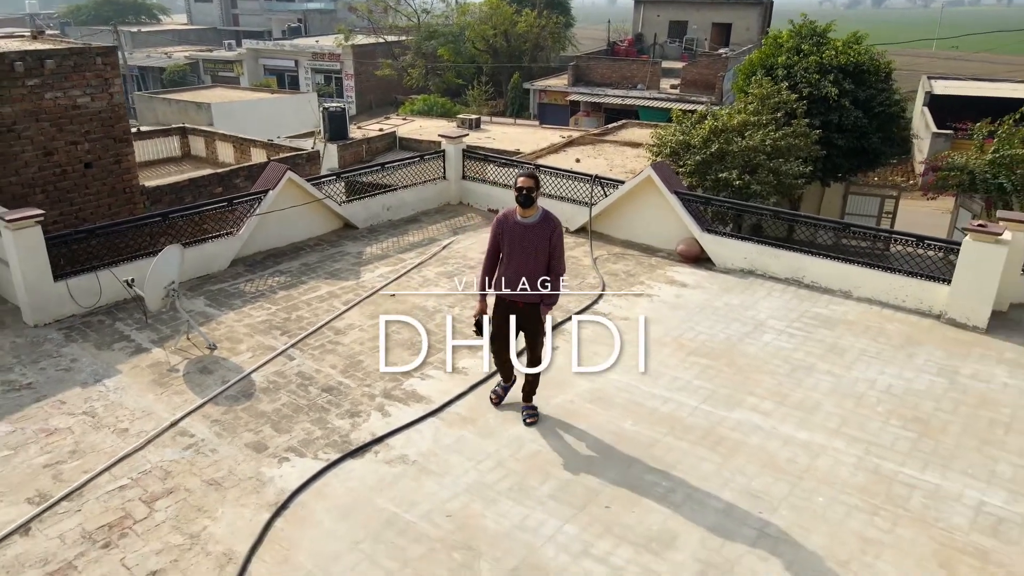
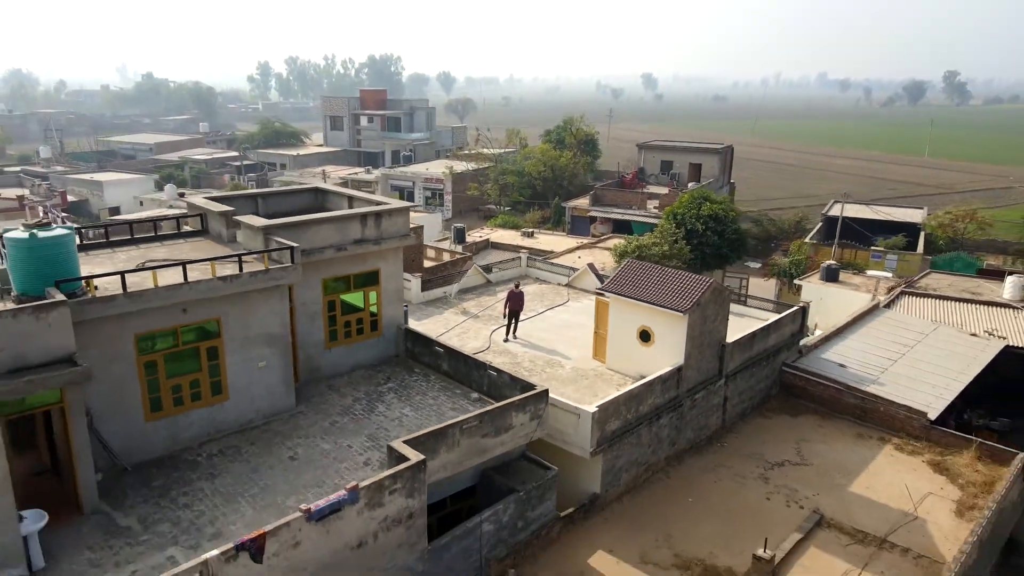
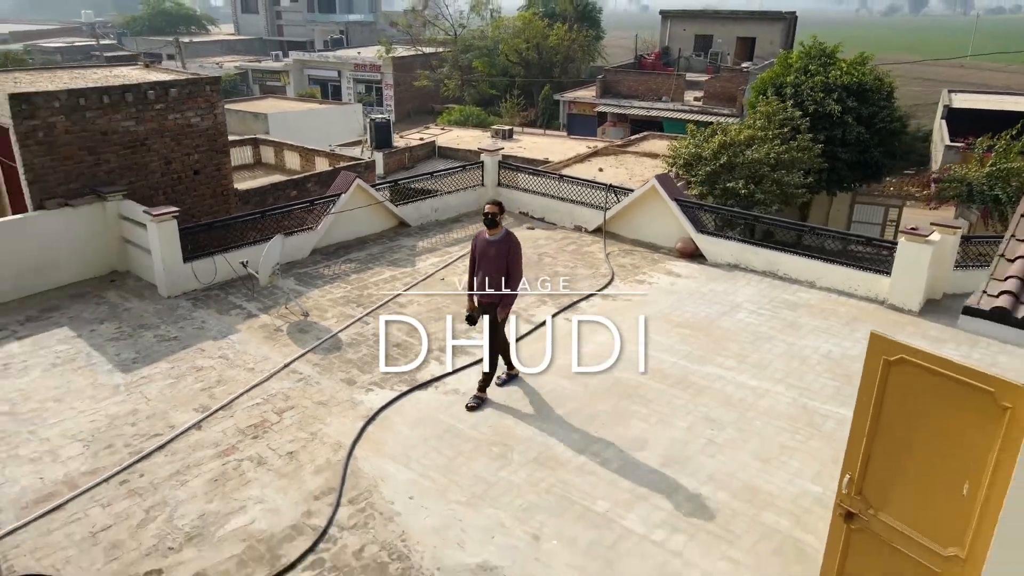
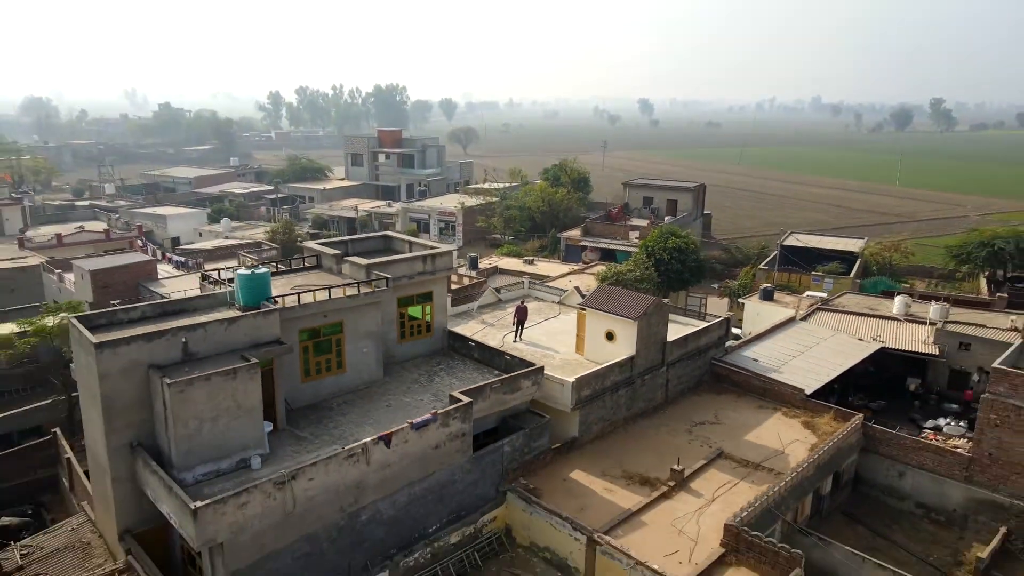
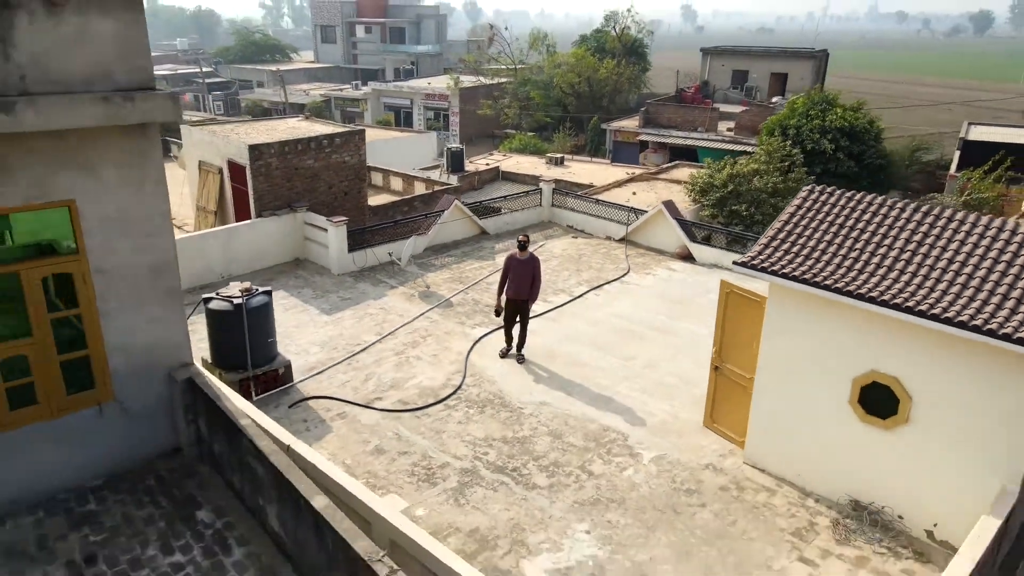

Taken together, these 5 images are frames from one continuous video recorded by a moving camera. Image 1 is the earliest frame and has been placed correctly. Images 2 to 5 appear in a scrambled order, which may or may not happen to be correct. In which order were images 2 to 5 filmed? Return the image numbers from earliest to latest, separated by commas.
3, 5, 2, 4
